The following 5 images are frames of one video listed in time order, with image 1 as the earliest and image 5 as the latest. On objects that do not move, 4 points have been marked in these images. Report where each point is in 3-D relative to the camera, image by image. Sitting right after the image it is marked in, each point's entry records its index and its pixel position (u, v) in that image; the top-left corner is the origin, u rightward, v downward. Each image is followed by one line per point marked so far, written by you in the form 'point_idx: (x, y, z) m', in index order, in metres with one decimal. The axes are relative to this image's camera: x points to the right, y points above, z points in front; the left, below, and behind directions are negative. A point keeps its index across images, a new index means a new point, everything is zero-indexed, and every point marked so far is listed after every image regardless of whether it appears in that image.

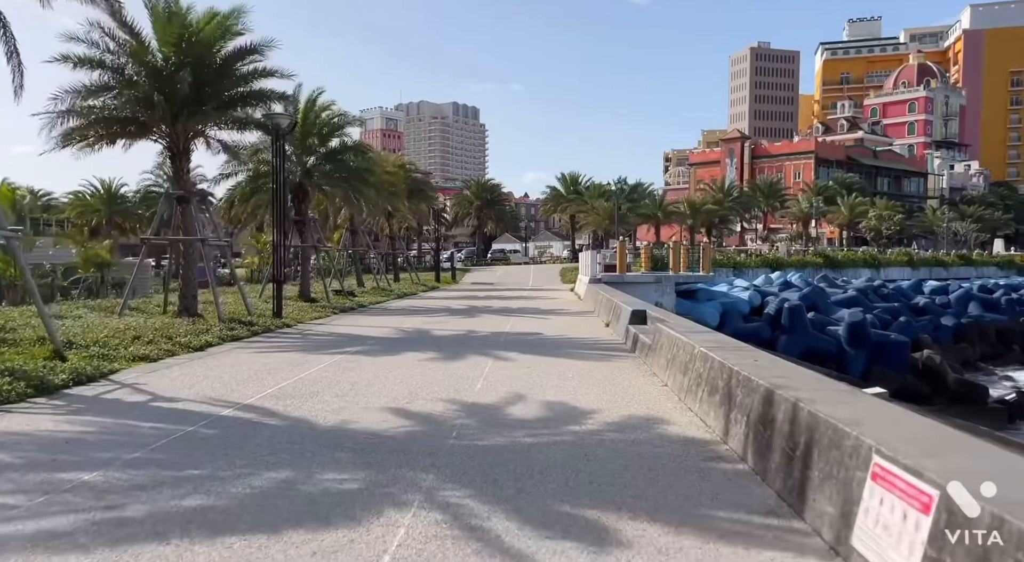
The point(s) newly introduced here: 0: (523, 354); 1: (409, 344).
0: (+0.2, -1.3, +11.9) m
1: (-2.0, -1.2, +13.6) m
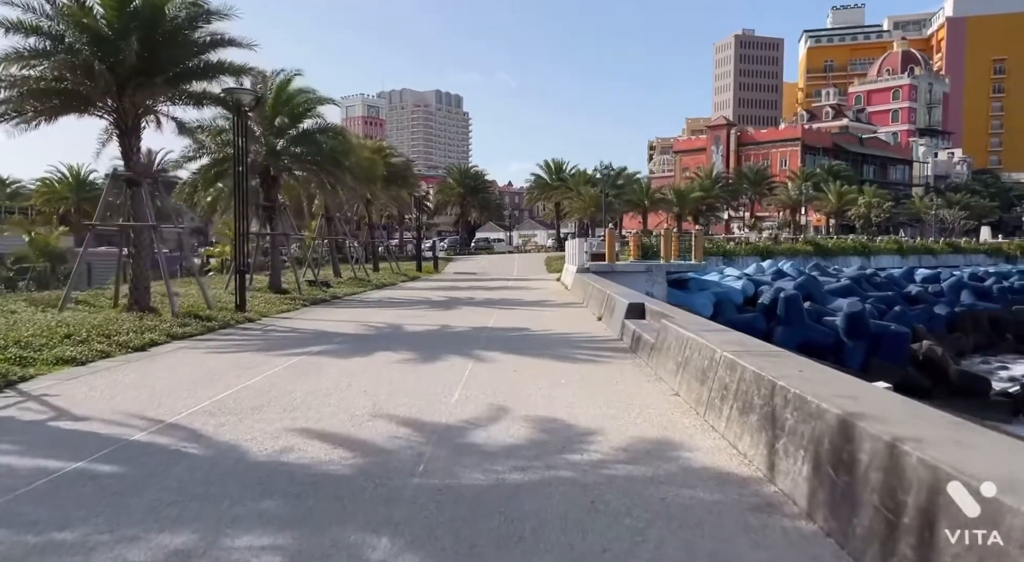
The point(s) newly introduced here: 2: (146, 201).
0: (0.0, -1.1, +10.5) m
1: (-2.2, -1.1, +12.2) m
2: (-8.0, +1.8, +15.4) m
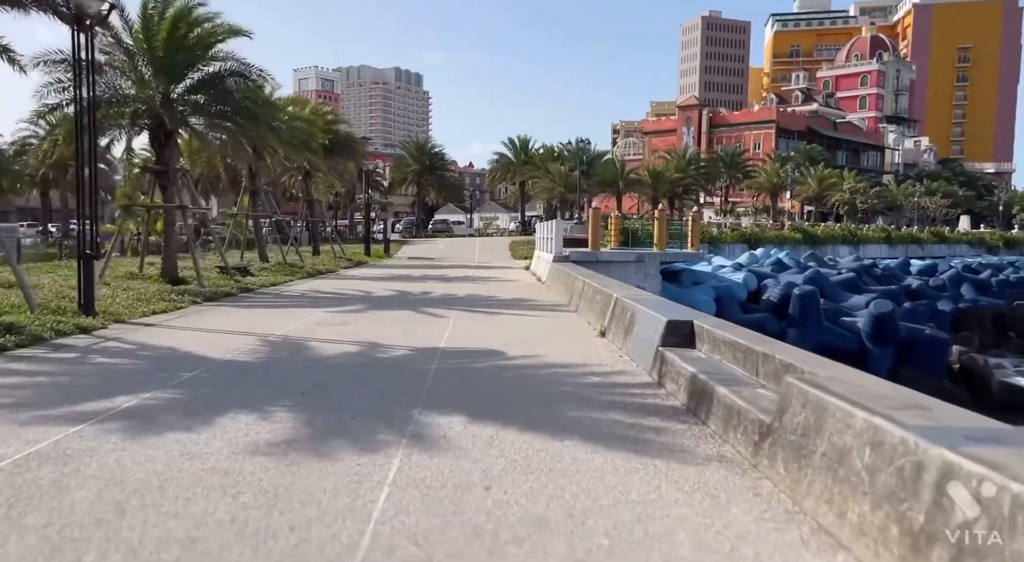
0: (-0.3, -1.2, +5.7) m
1: (-2.6, -1.1, +7.3) m
2: (-8.5, +2.0, +10.1) m
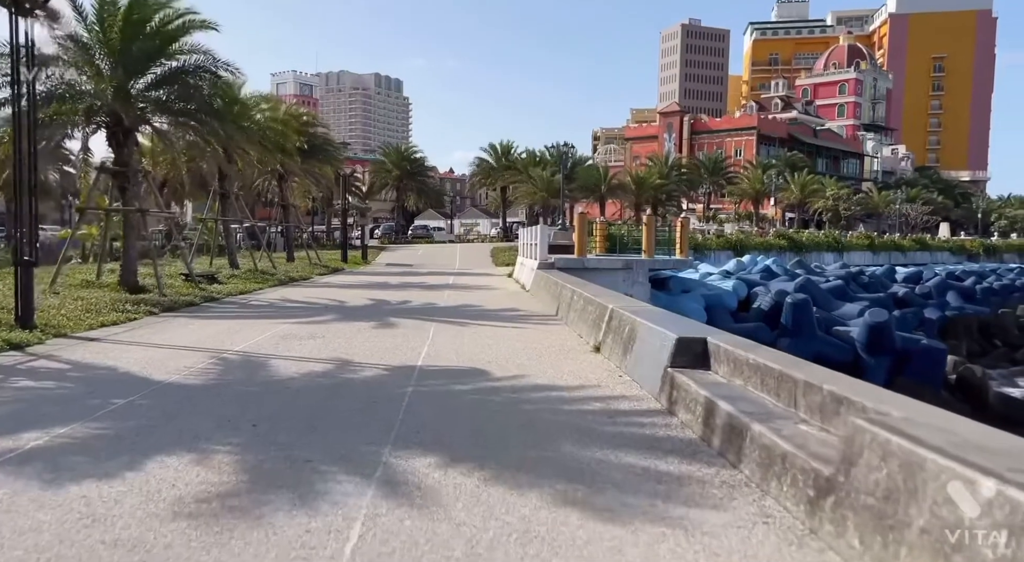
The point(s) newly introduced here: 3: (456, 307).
0: (-0.4, -1.3, +4.7) m
1: (-2.7, -1.2, +6.3) m
2: (-8.7, +1.8, +8.9) m
3: (-1.3, -0.6, +16.1) m
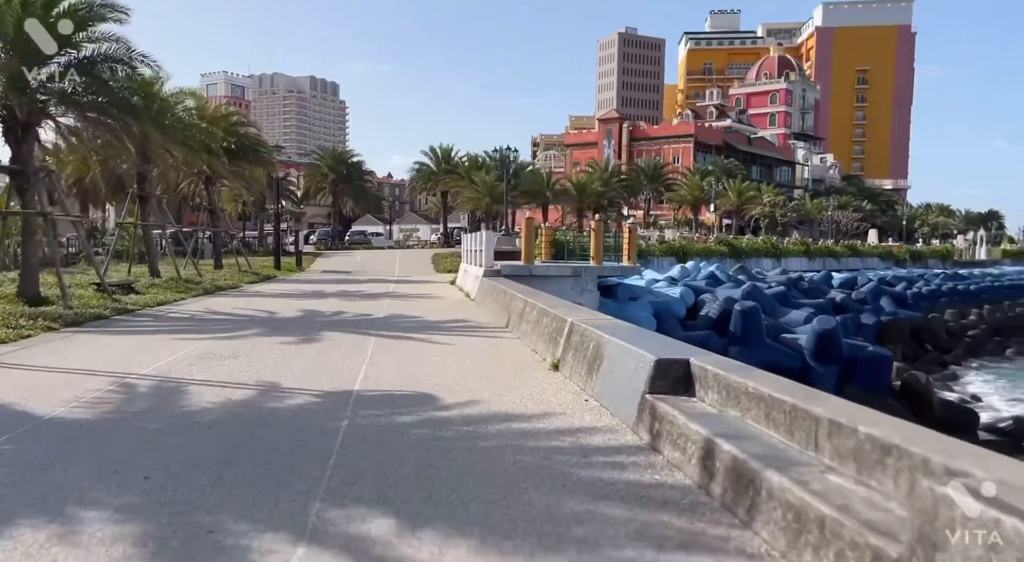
0: (-0.6, -1.4, +3.8) m
1: (-3.1, -1.3, +5.1) m
2: (-9.3, +1.7, +7.2) m
3: (-2.5, -0.8, +15.0) m
